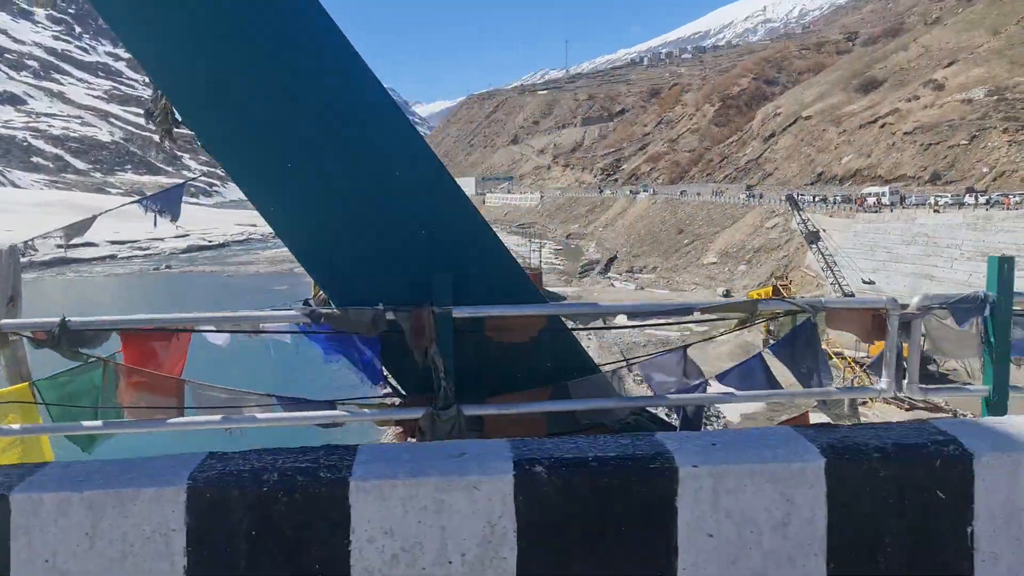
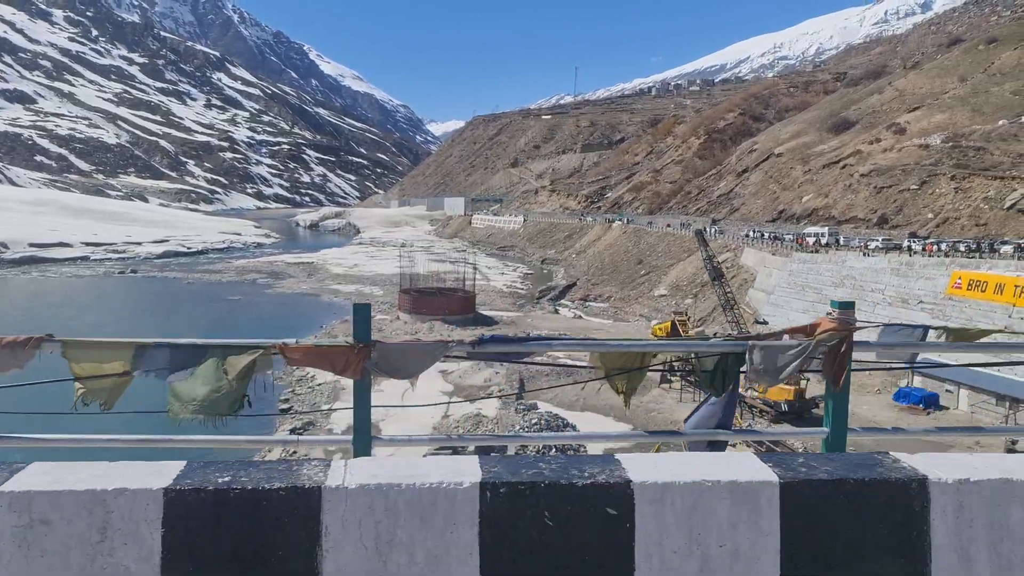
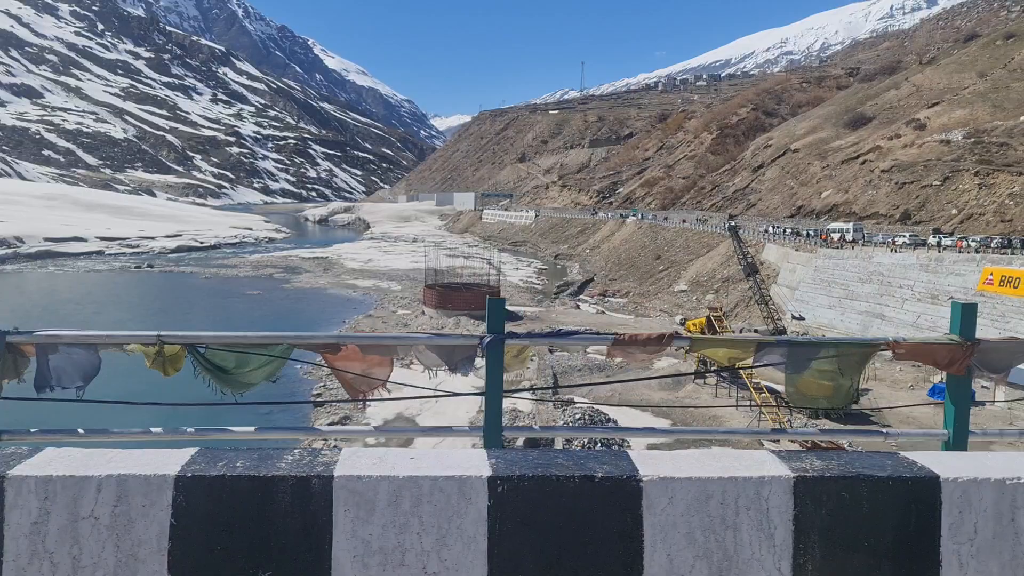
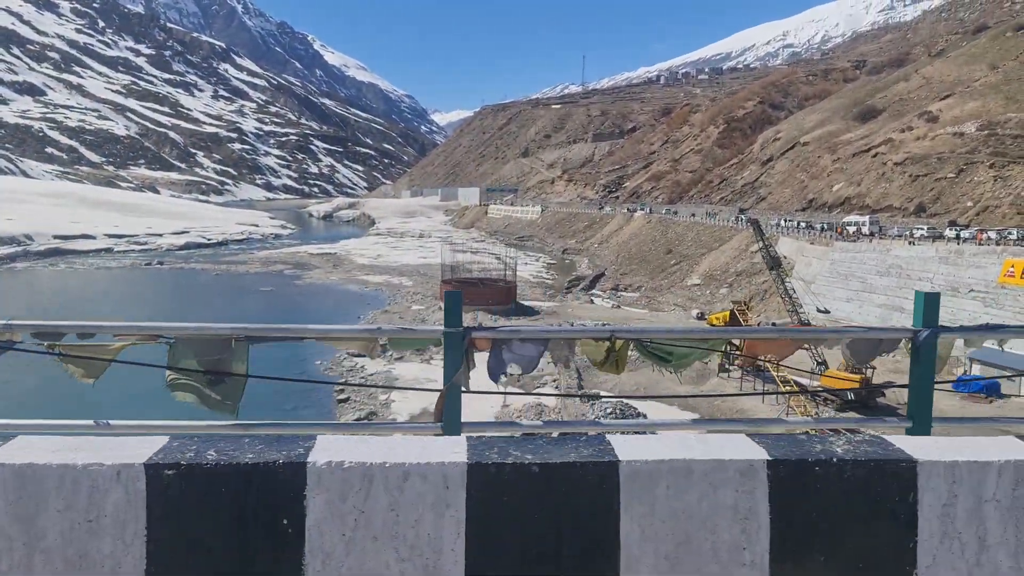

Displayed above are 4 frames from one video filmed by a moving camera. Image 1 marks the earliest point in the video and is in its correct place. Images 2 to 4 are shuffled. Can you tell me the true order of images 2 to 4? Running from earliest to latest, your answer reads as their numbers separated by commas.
4, 3, 2
